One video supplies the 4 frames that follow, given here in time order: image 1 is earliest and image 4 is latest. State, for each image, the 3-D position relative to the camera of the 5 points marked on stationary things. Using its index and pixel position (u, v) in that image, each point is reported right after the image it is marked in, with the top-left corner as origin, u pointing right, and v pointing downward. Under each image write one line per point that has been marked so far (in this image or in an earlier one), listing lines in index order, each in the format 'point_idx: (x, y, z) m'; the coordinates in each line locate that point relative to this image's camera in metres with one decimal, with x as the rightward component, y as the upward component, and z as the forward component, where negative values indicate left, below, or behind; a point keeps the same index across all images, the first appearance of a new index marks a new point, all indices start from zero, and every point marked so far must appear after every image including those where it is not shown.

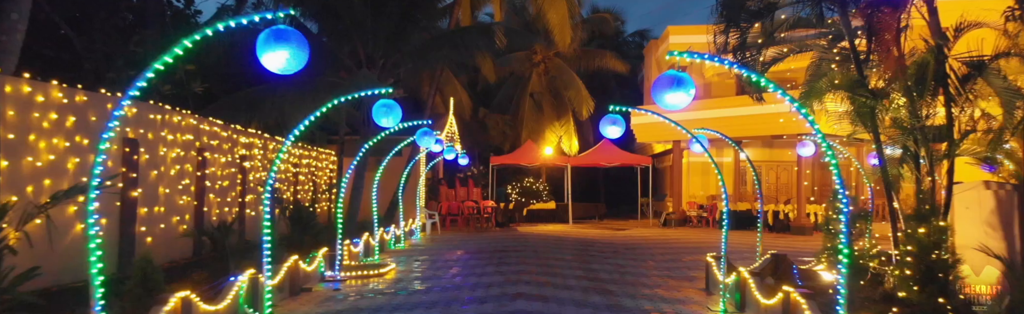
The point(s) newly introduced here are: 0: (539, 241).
0: (+0.8, -2.4, +15.8) m
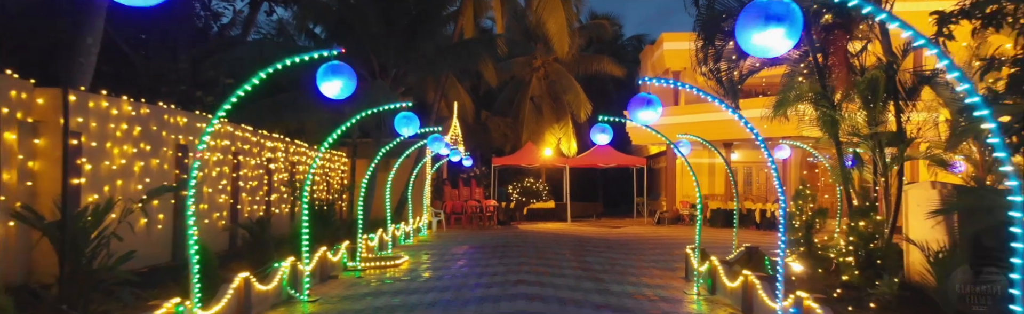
0: (+0.8, -2.4, +16.8) m
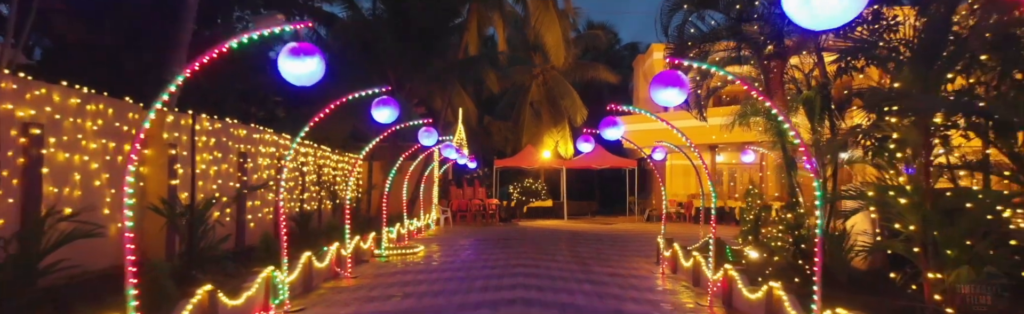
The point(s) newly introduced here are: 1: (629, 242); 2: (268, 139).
0: (+0.8, -2.5, +18.5) m
1: (+3.3, -2.4, +15.3) m
2: (-4.7, +0.3, +10.7) m
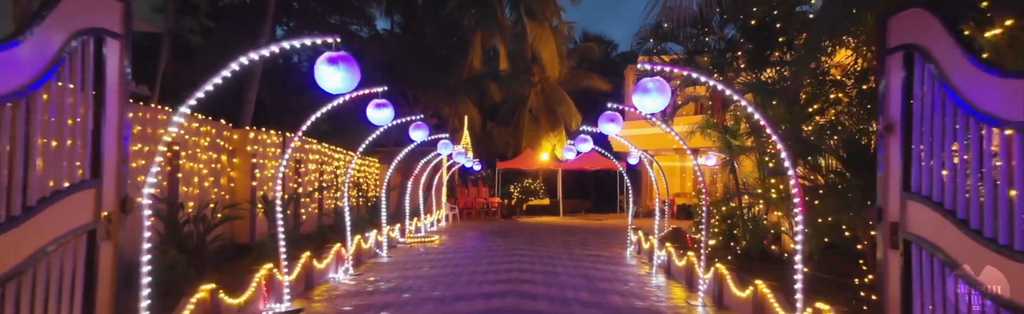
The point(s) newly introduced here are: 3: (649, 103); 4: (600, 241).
0: (+0.8, -2.7, +21.0) m
1: (+3.3, -2.5, +17.8) m
2: (-4.7, +0.2, +13.2) m
3: (+1.4, +0.6, +5.1) m
4: (+2.5, -2.3, +15.3) m
